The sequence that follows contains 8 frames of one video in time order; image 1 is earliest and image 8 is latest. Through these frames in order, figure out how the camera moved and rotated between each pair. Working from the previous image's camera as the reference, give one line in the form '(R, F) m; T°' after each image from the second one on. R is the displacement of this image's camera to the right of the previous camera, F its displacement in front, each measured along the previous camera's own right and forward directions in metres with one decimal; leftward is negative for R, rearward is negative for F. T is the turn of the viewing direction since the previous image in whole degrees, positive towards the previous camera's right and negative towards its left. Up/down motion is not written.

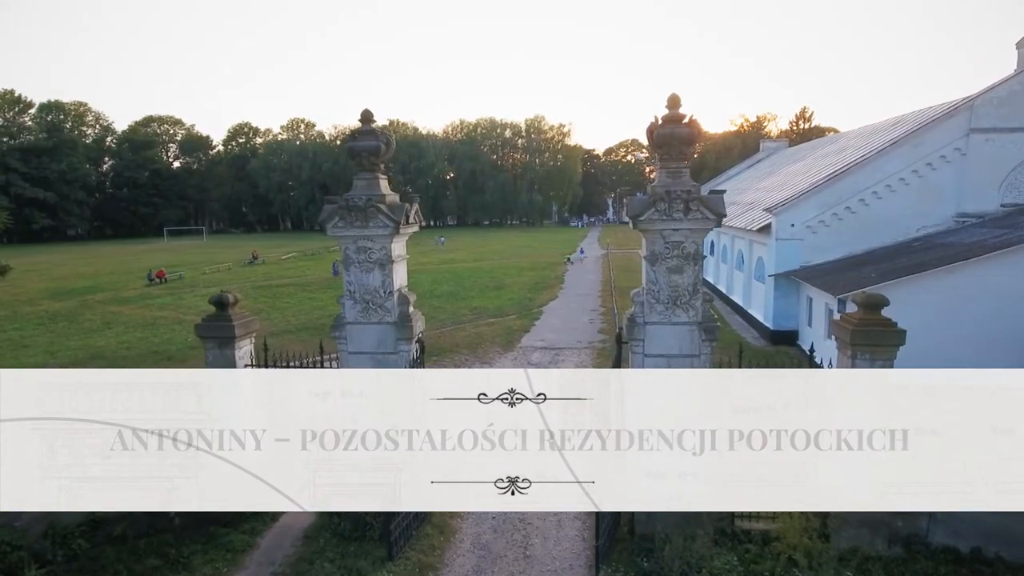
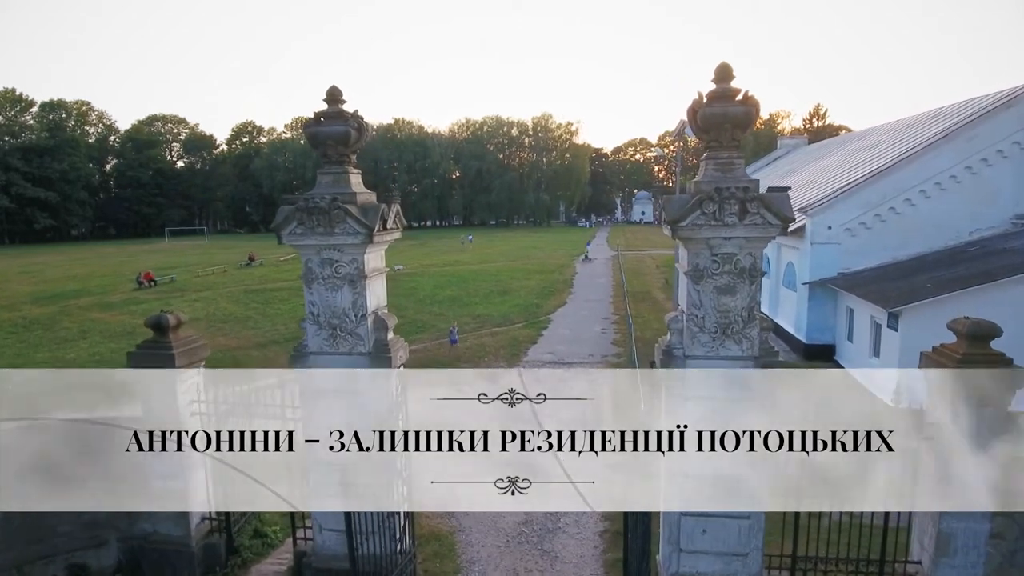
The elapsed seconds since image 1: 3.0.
(0.0, +1.7) m; -1°
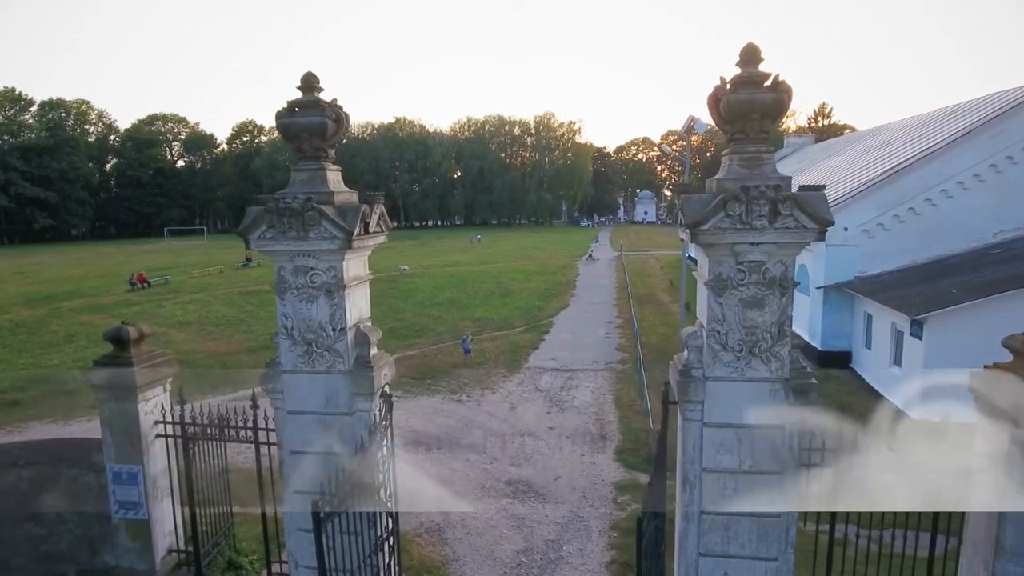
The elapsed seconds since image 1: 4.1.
(0.0, +0.7) m; 0°
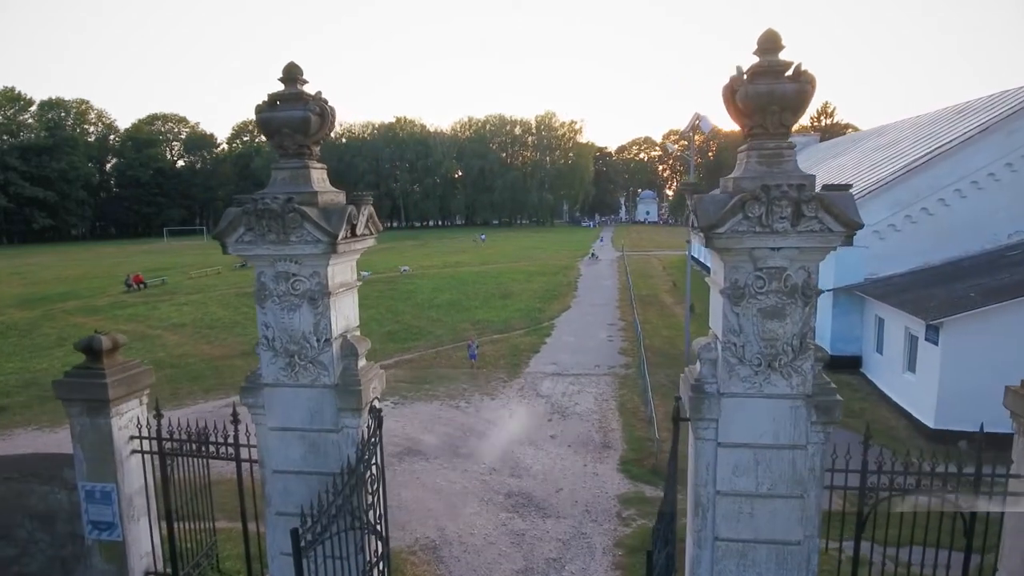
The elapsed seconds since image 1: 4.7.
(0.0, +0.4) m; 0°
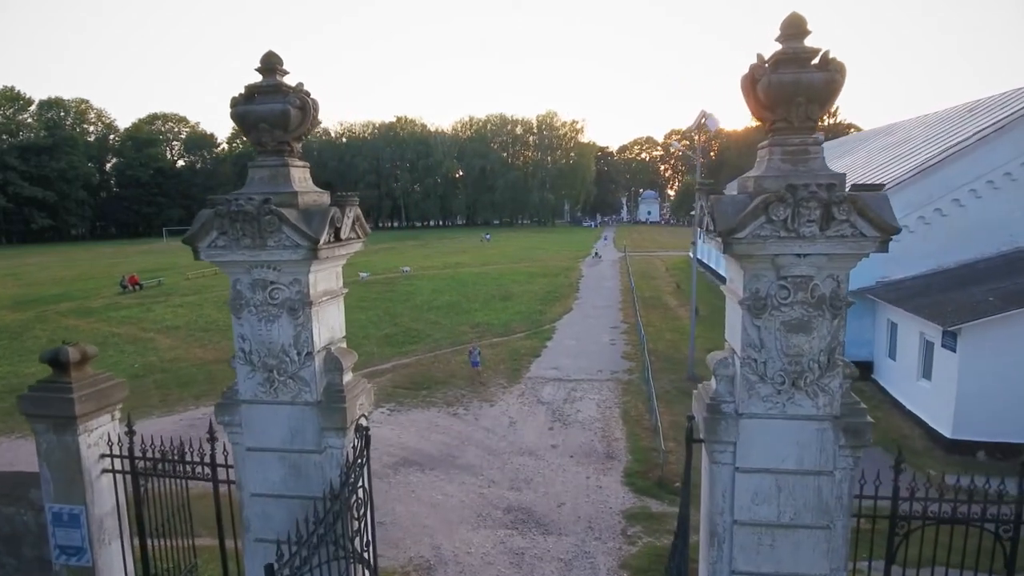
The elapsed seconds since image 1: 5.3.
(0.0, +0.4) m; 0°
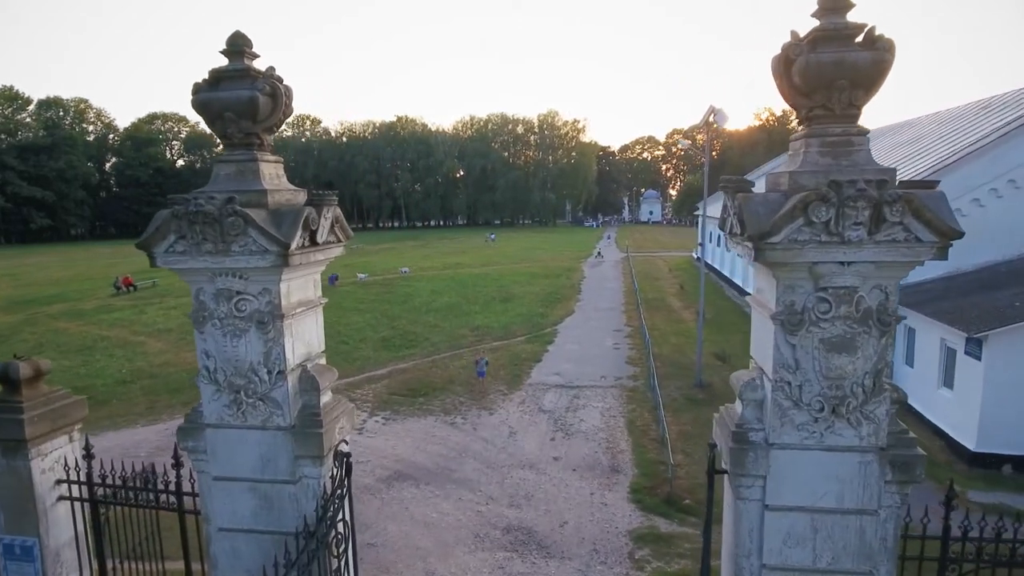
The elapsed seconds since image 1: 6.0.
(0.0, +0.6) m; 0°
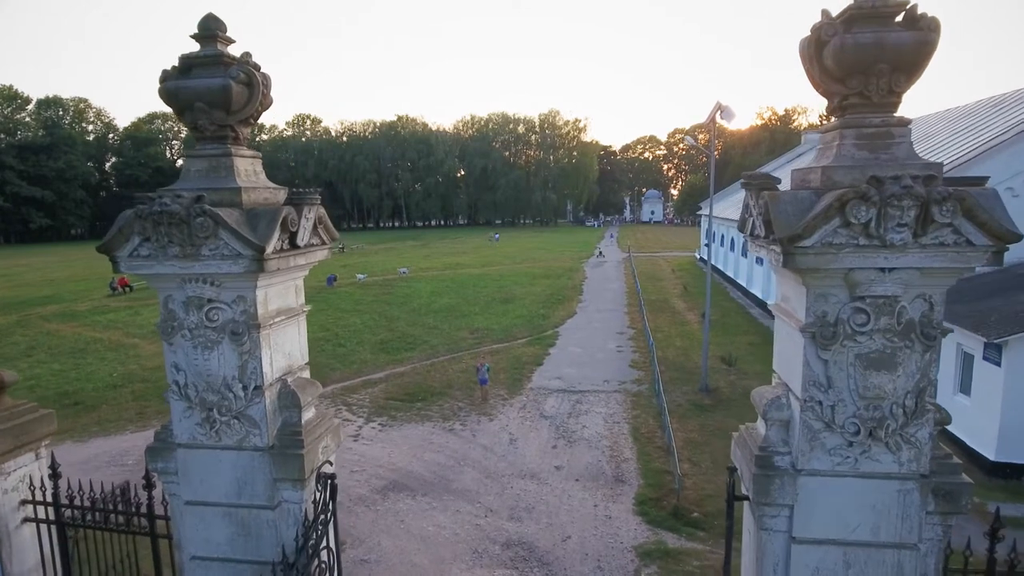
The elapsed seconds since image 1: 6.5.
(0.0, +0.4) m; 0°
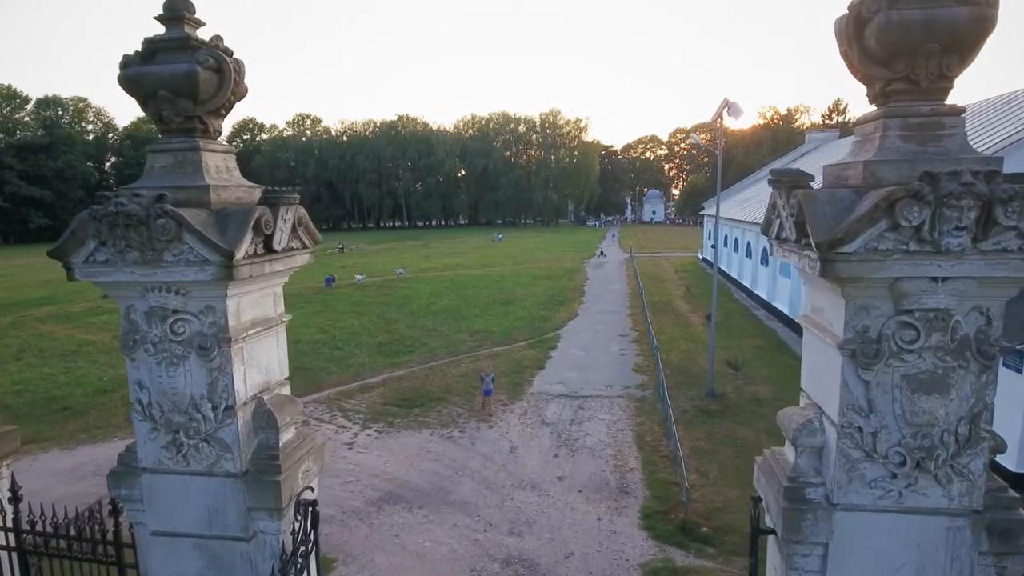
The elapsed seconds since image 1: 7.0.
(0.0, +0.4) m; 0°
